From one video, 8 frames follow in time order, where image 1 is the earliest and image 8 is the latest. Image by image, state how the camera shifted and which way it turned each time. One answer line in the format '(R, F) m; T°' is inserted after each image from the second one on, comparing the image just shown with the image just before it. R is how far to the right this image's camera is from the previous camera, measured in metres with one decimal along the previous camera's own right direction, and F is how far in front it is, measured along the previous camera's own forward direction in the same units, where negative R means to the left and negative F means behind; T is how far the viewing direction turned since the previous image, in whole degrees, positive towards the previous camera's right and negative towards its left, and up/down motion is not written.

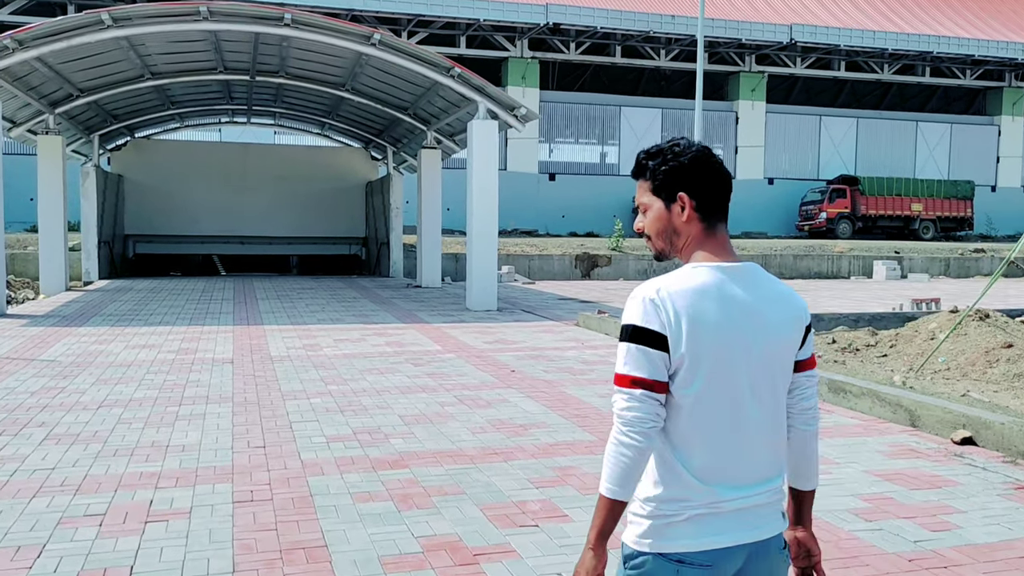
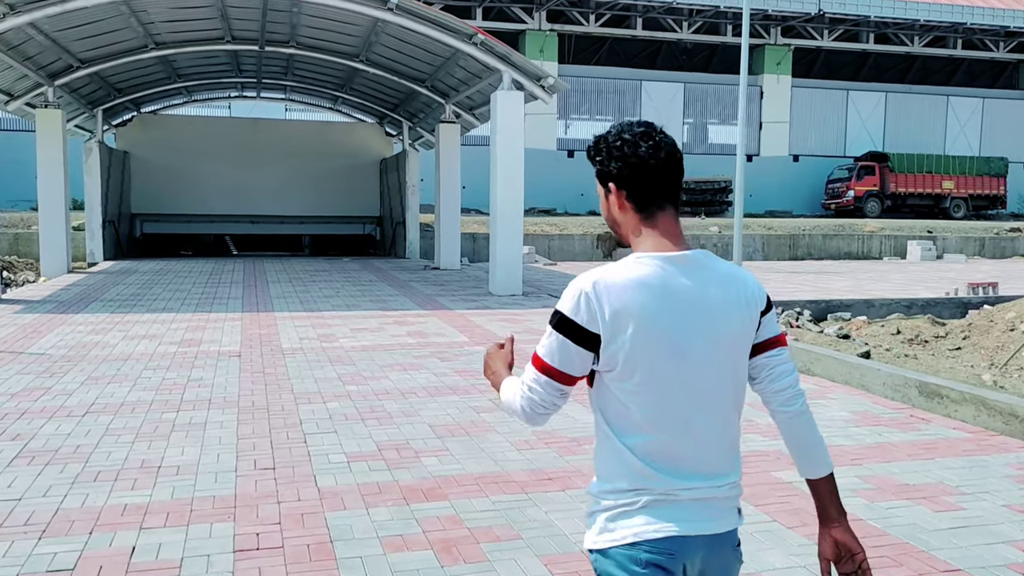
(-0.2, +0.9) m; -1°
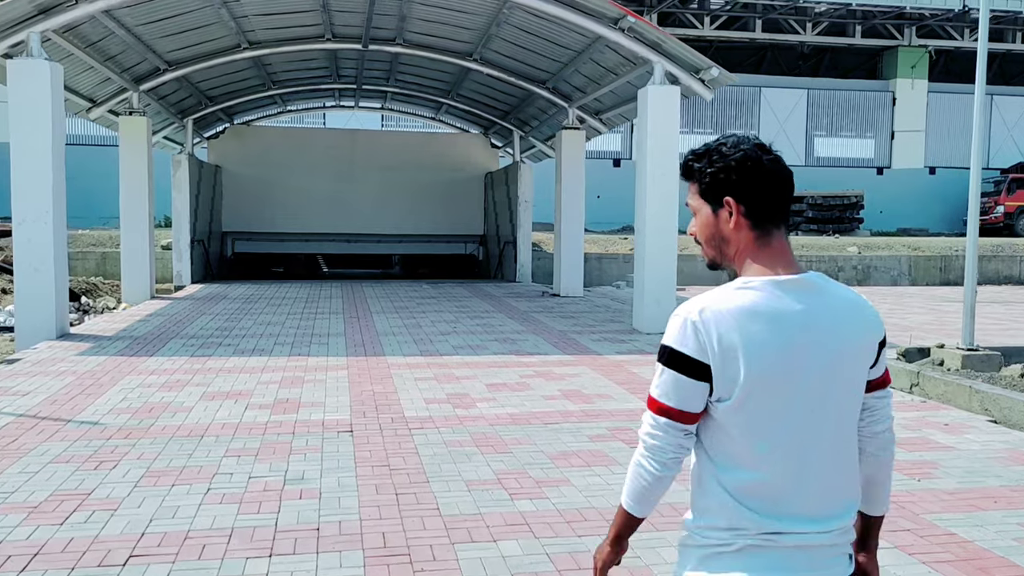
(-0.9, +2.3) m; -5°
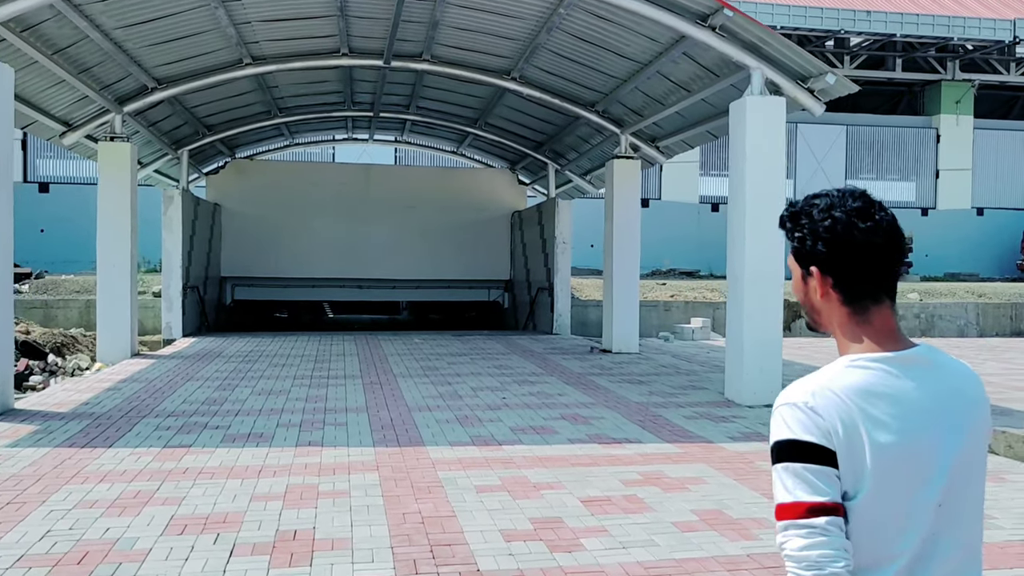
(-0.6, +2.3) m; 0°
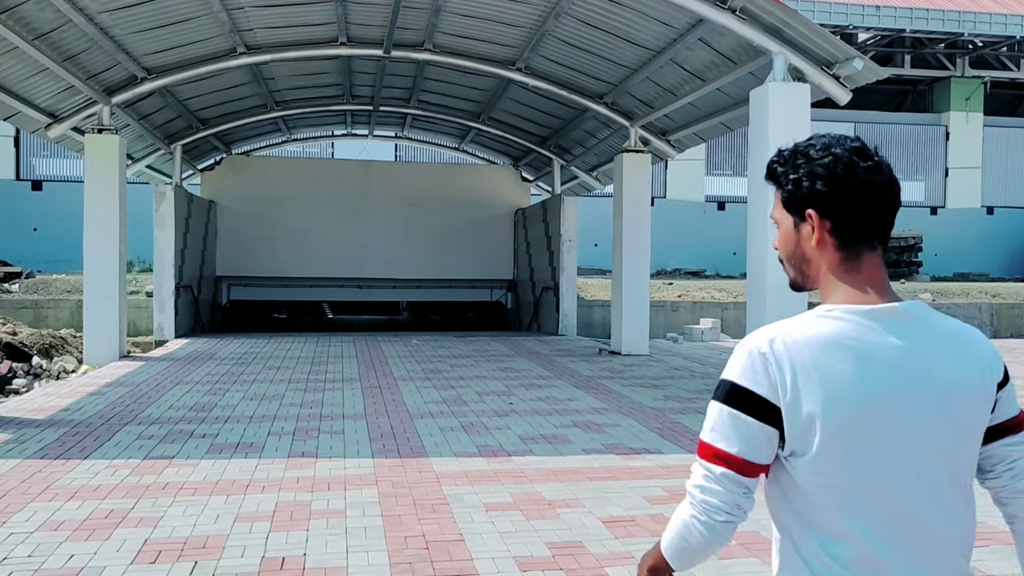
(-0.1, +0.5) m; 0°
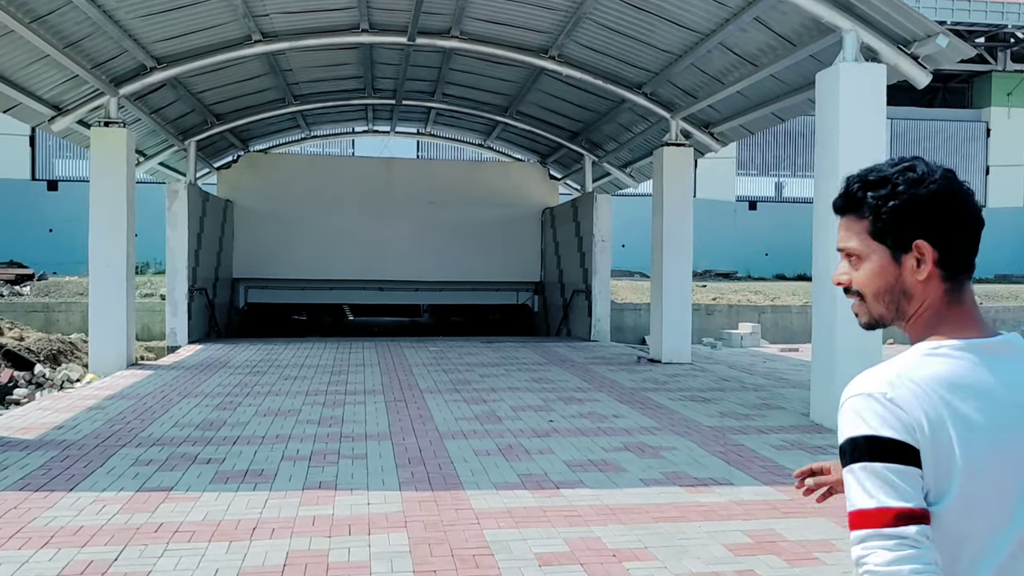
(-0.2, +0.9) m; -1°
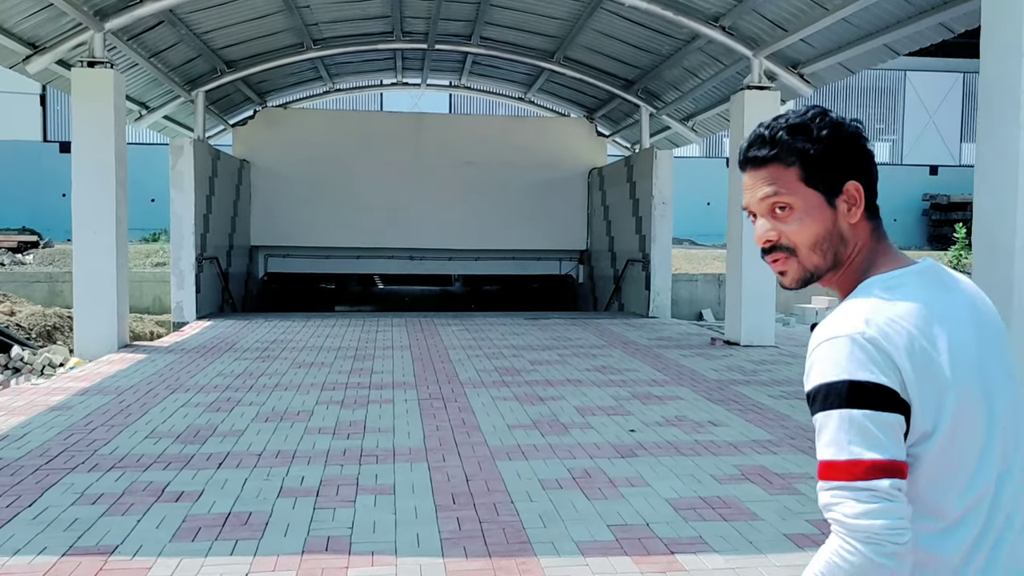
(-0.3, +1.8) m; -2°
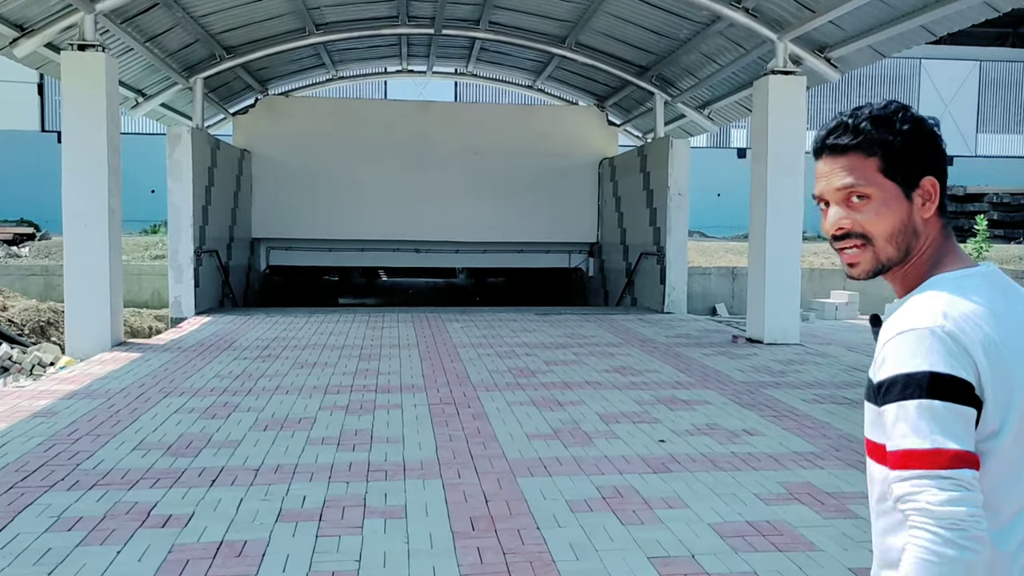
(-0.1, +0.5) m; 0°
